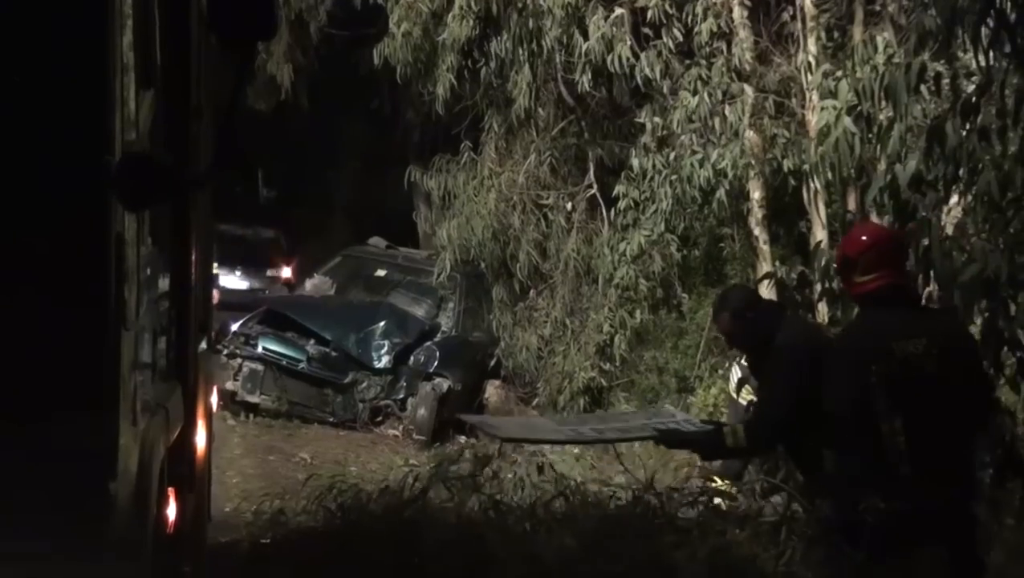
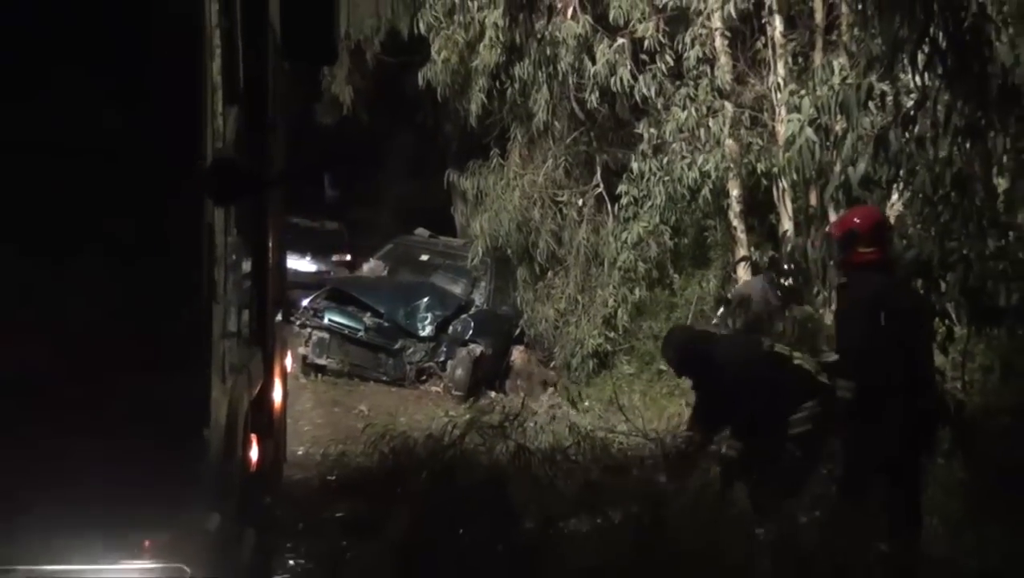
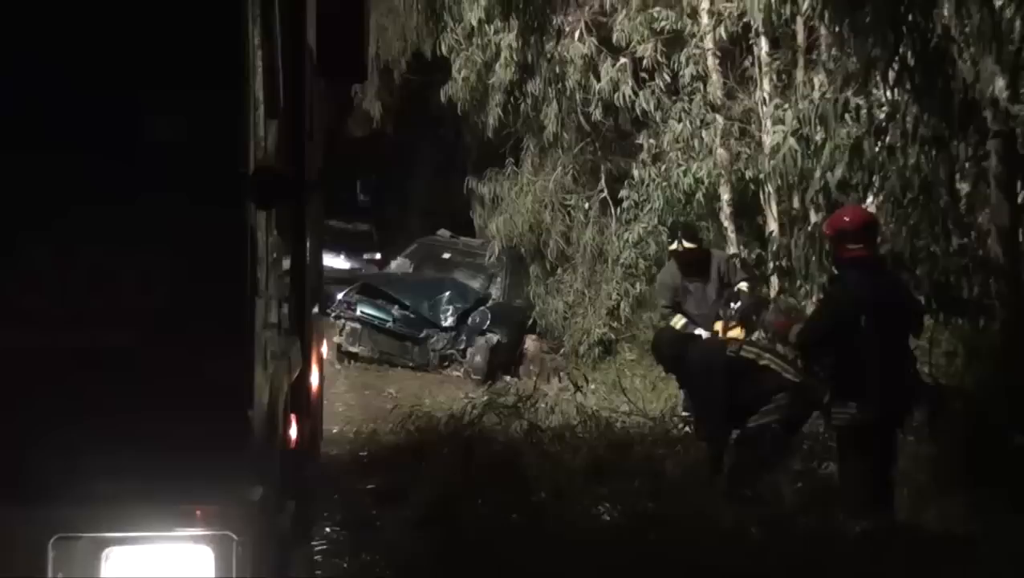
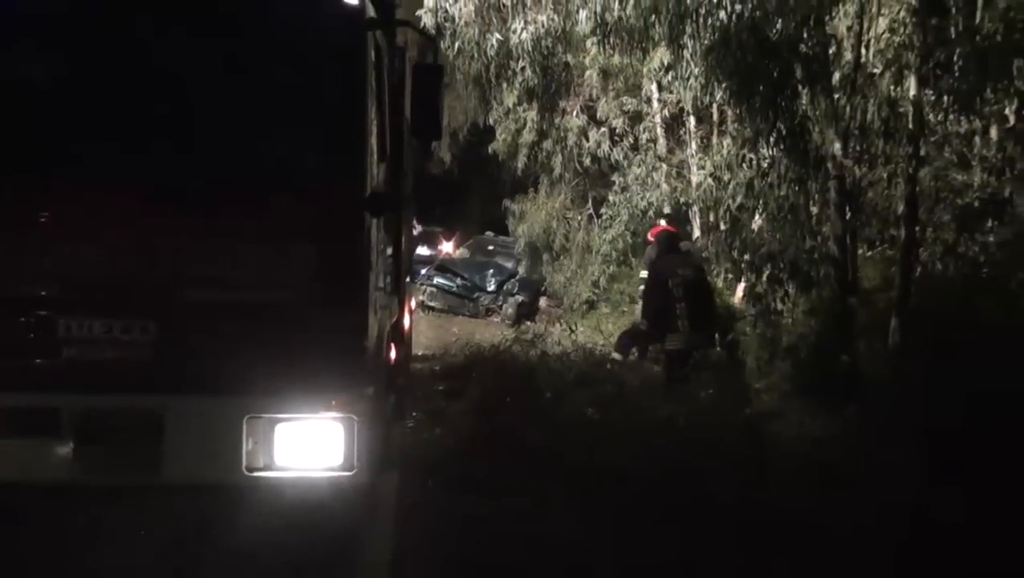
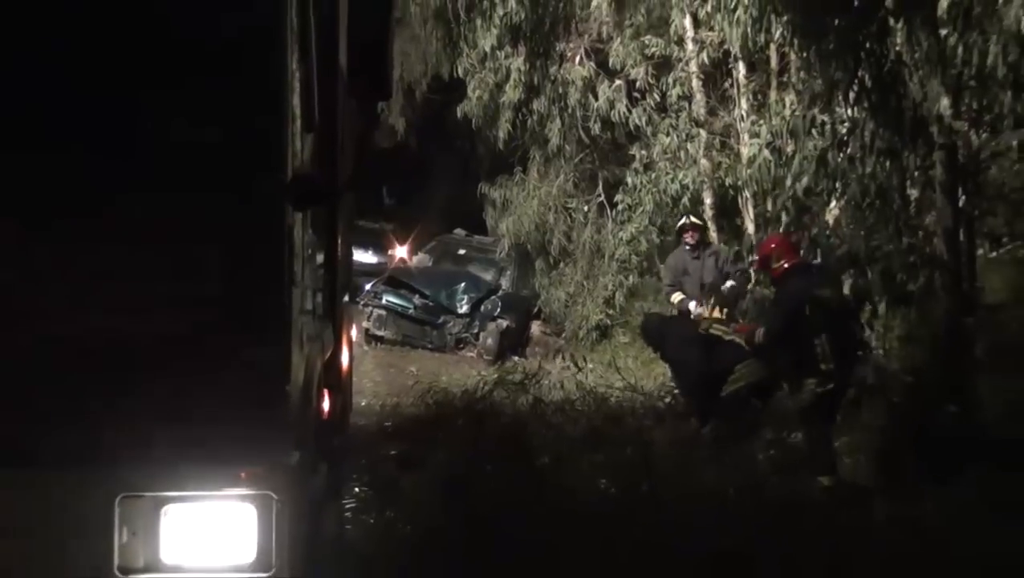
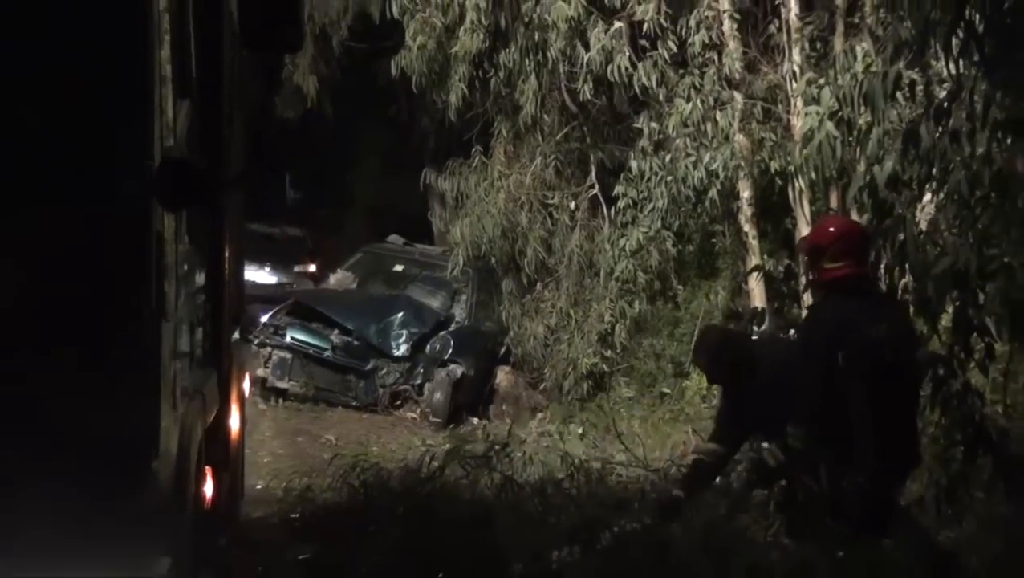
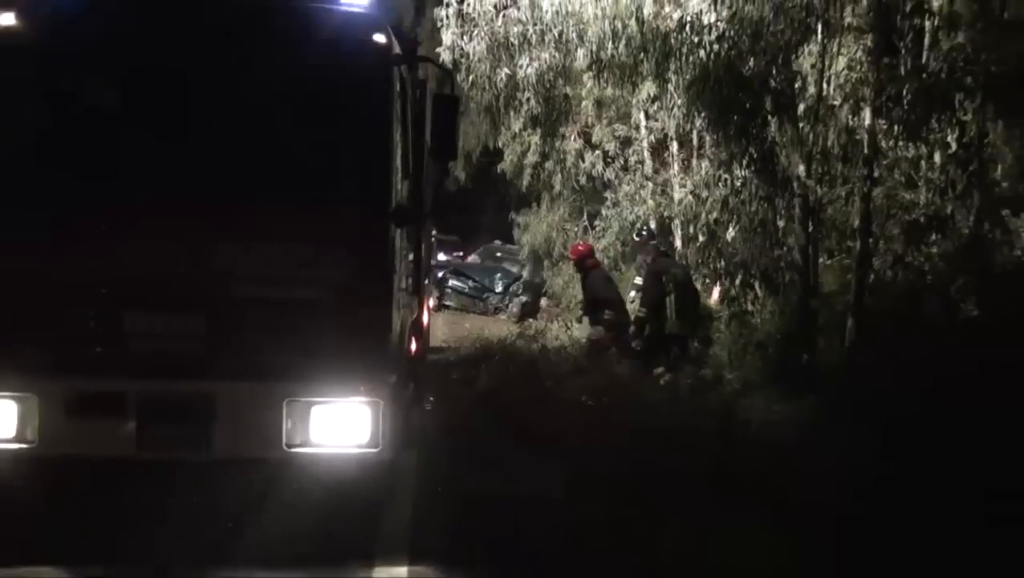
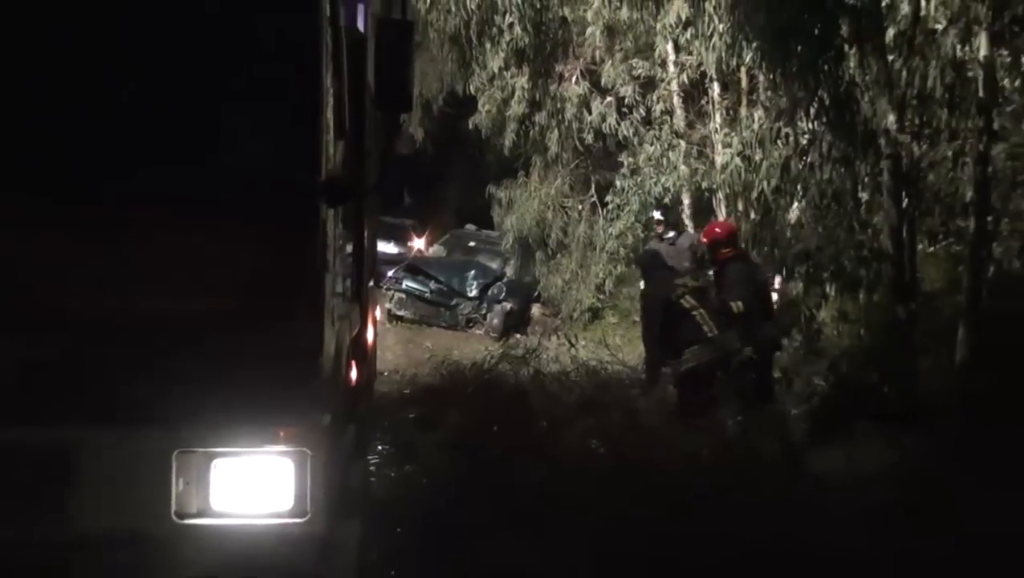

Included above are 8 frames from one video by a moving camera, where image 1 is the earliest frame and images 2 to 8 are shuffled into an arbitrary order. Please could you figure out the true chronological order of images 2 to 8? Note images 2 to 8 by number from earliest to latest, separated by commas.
6, 2, 3, 5, 8, 4, 7
